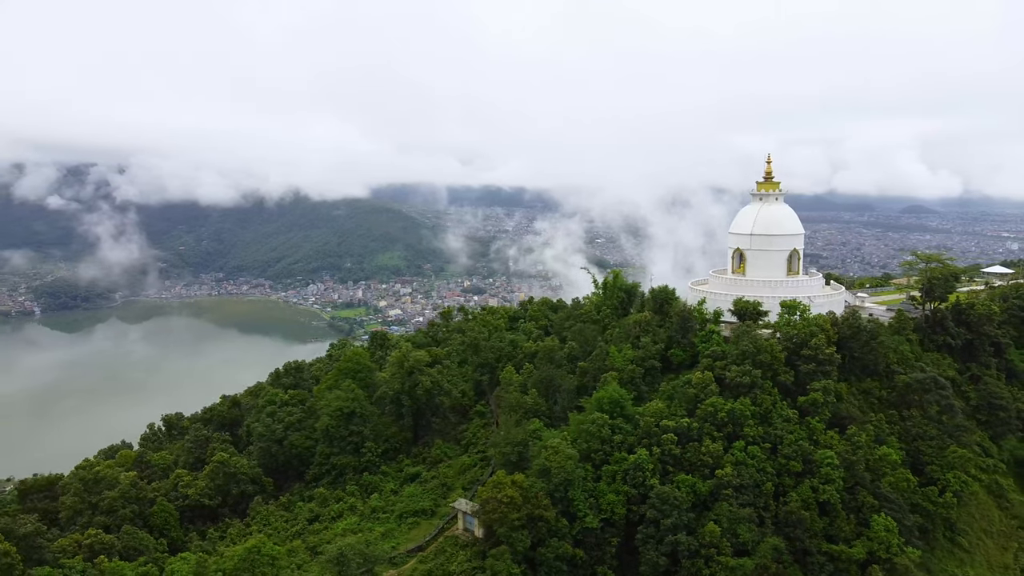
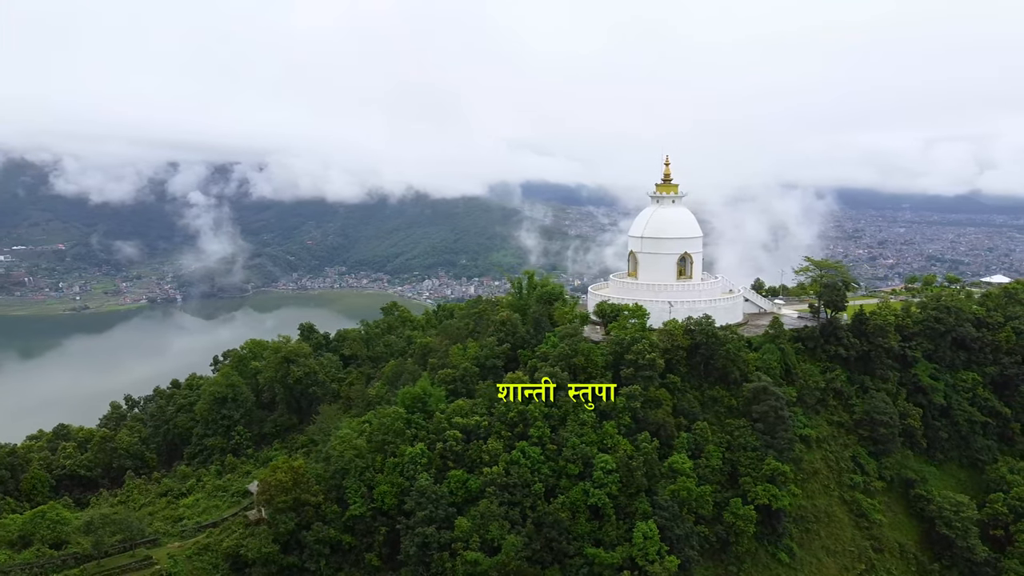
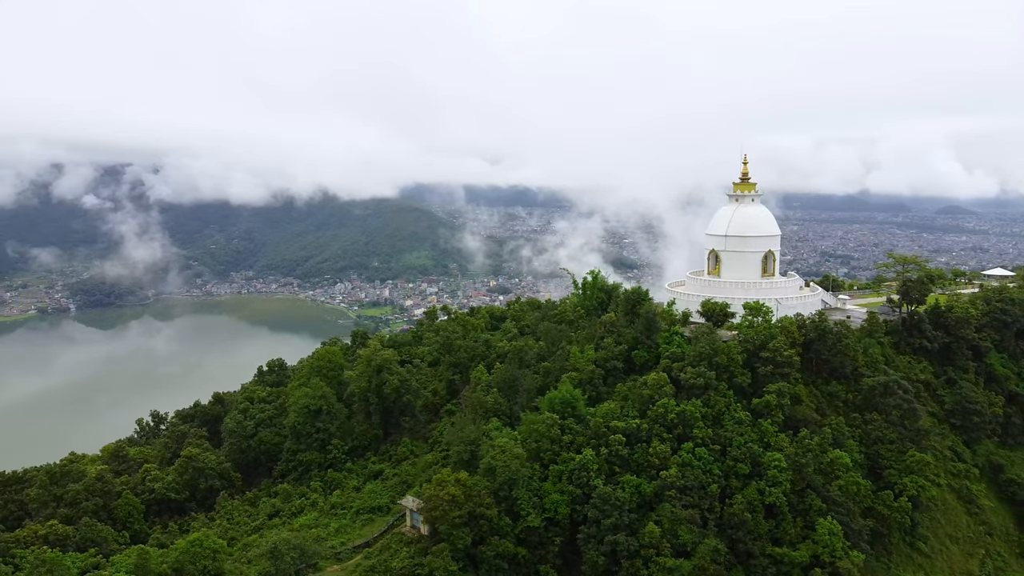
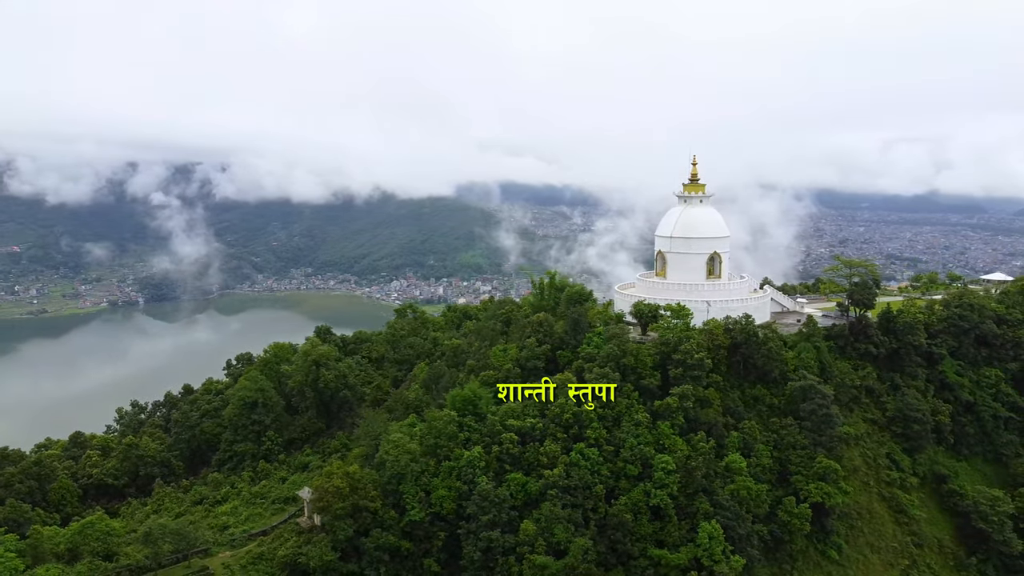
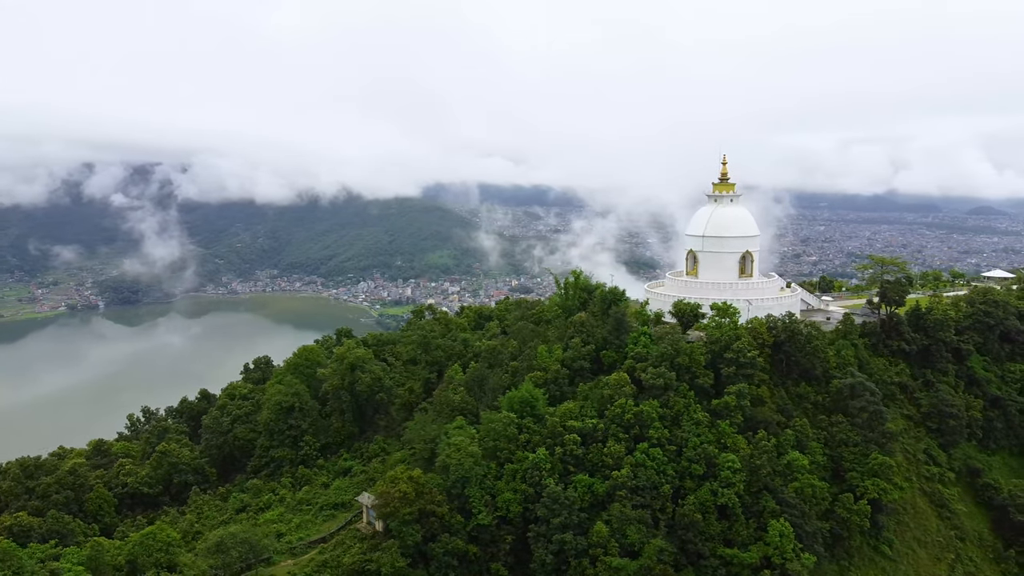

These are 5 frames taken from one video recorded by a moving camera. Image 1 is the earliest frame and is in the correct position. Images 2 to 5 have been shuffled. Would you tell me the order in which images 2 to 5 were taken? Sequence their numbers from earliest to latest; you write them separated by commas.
3, 5, 4, 2
